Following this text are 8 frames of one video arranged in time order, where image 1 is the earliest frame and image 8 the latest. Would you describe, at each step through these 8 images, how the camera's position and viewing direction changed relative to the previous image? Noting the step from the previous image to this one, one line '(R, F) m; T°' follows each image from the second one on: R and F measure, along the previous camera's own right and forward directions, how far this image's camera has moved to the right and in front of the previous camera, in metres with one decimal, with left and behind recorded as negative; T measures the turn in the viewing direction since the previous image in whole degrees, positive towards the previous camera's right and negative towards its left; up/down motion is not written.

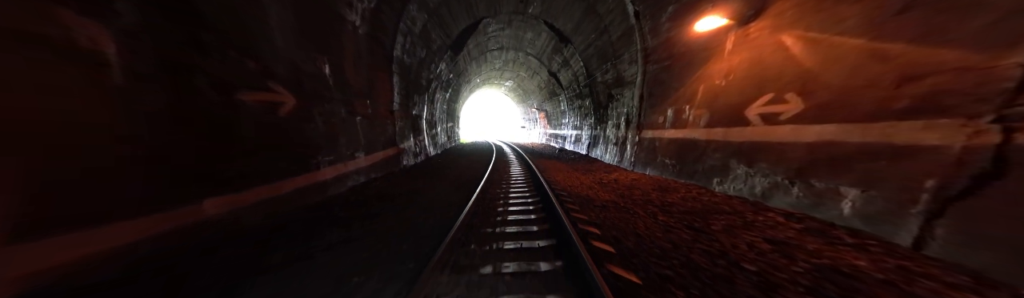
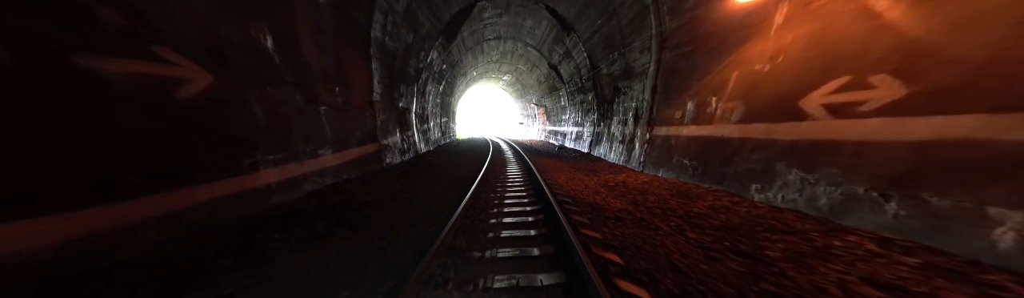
(0.0, +0.6) m; +1°
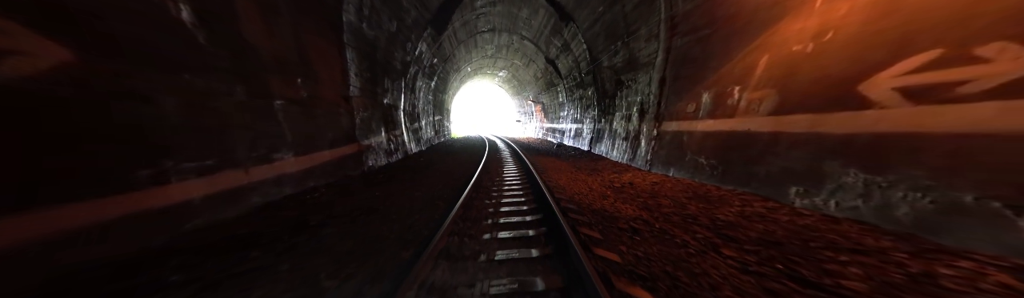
(0.0, +0.5) m; +1°
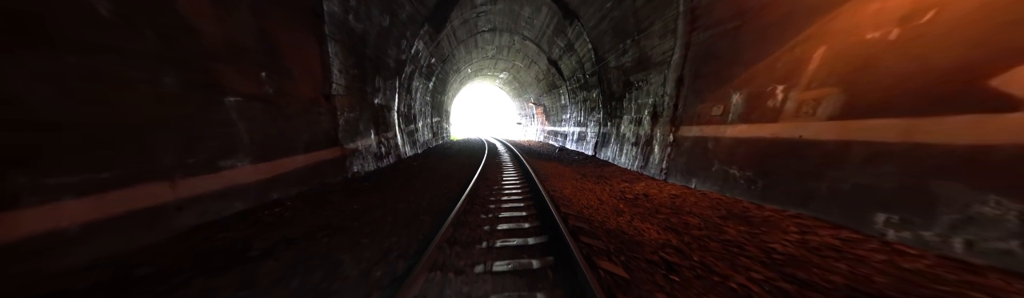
(0.0, +0.5) m; 0°
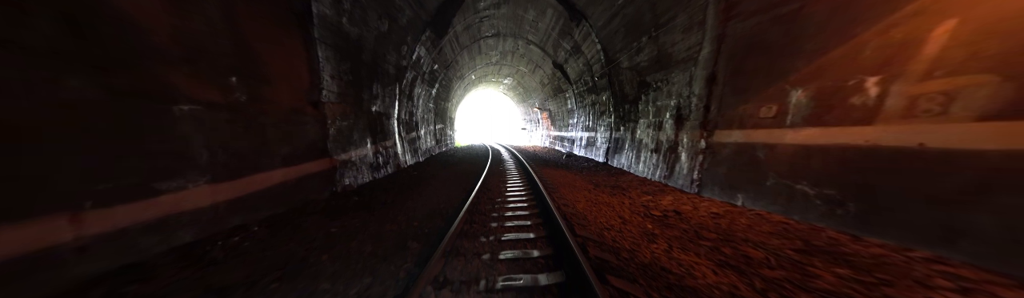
(0.0, +0.5) m; -2°
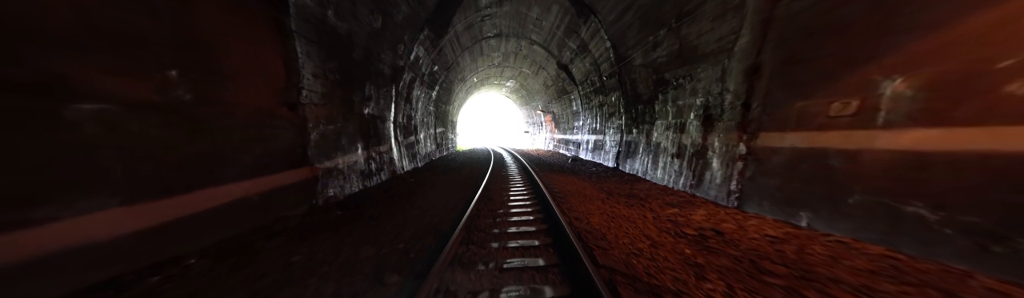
(0.0, +0.5) m; -1°
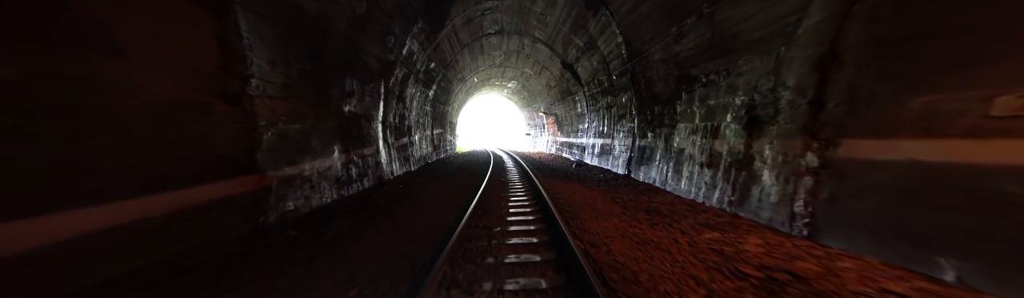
(0.0, +0.7) m; 0°
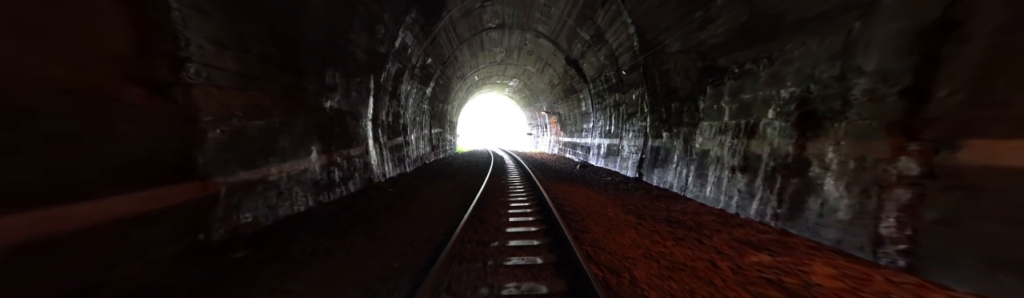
(0.0, +0.6) m; 0°
